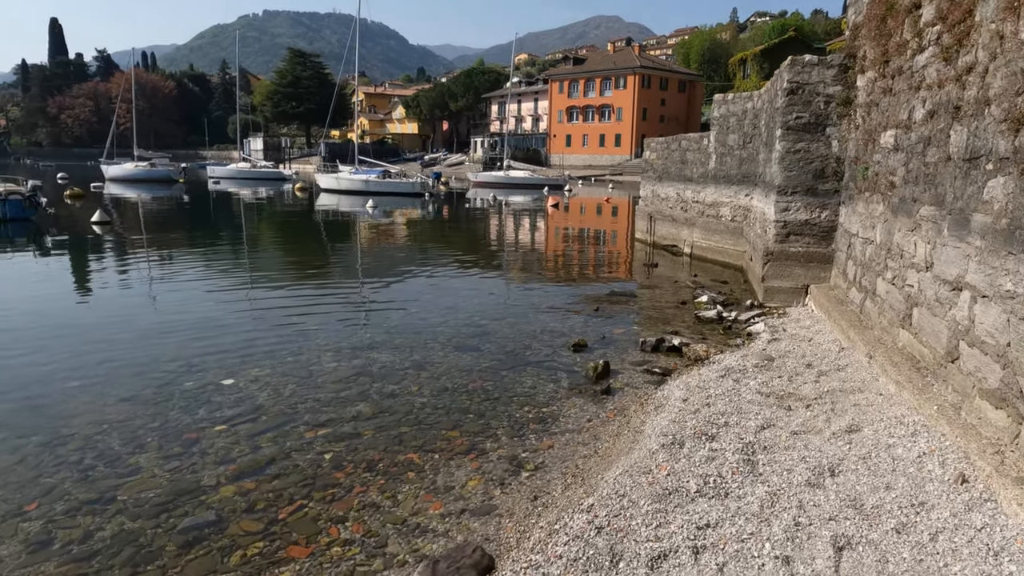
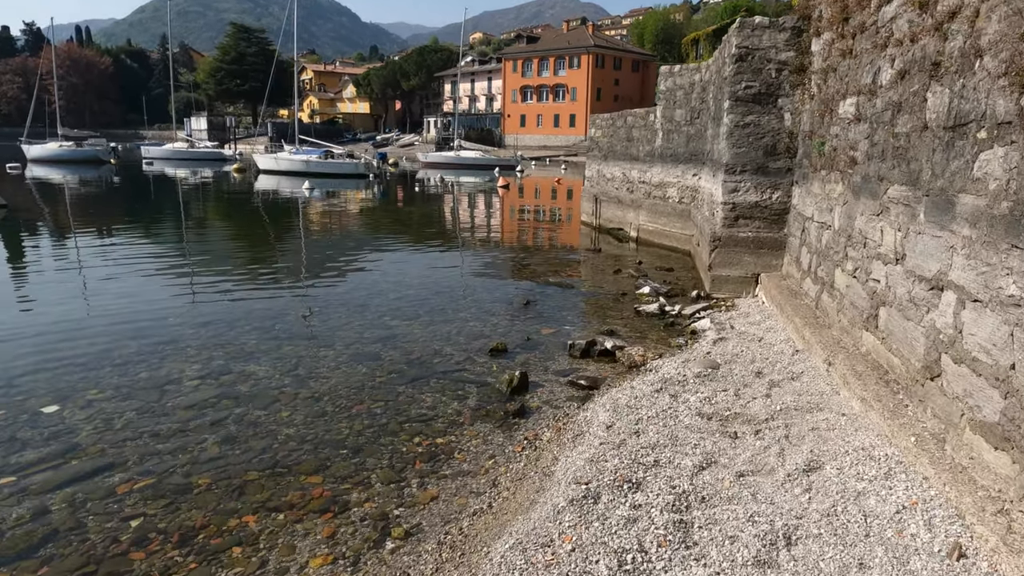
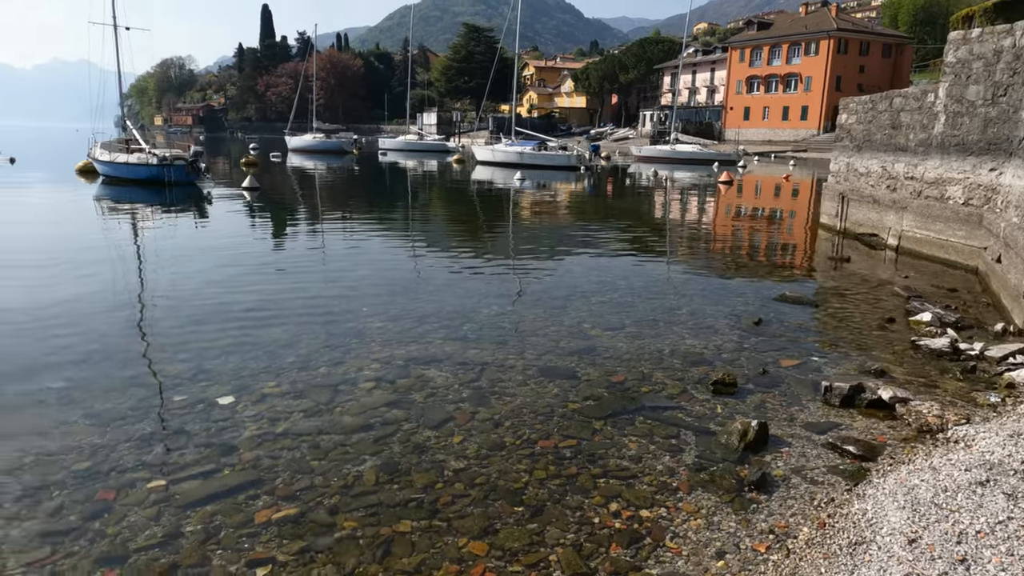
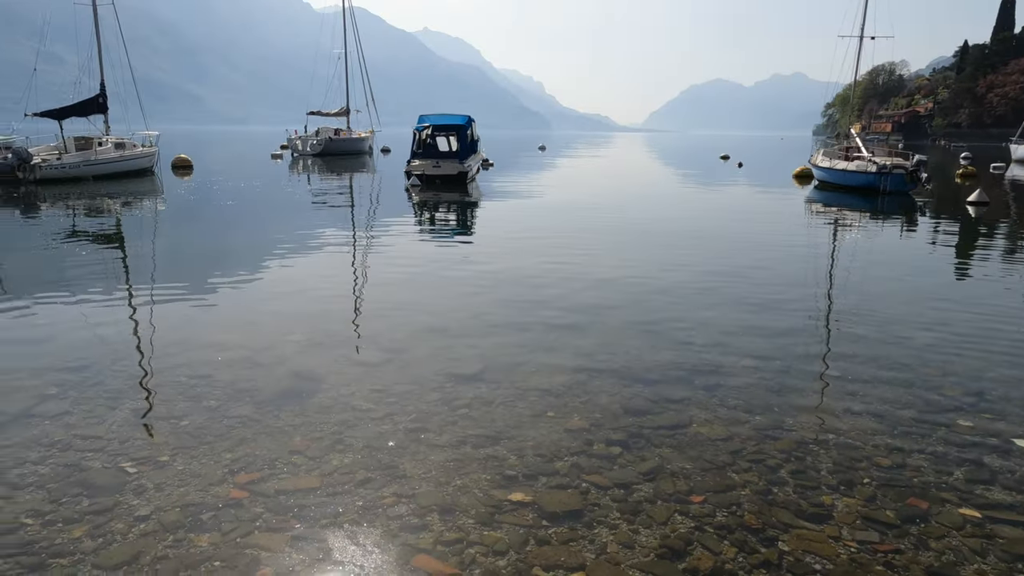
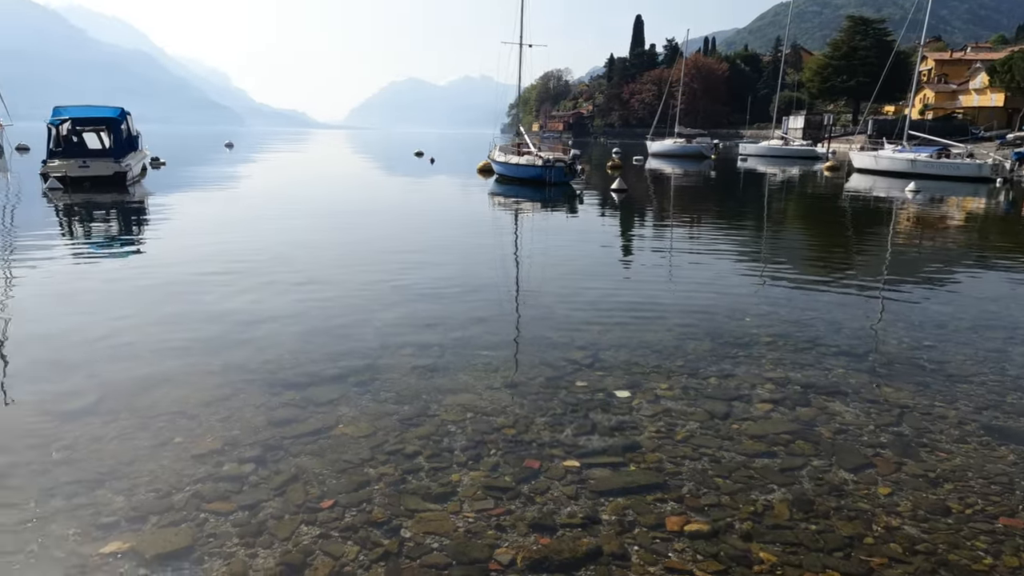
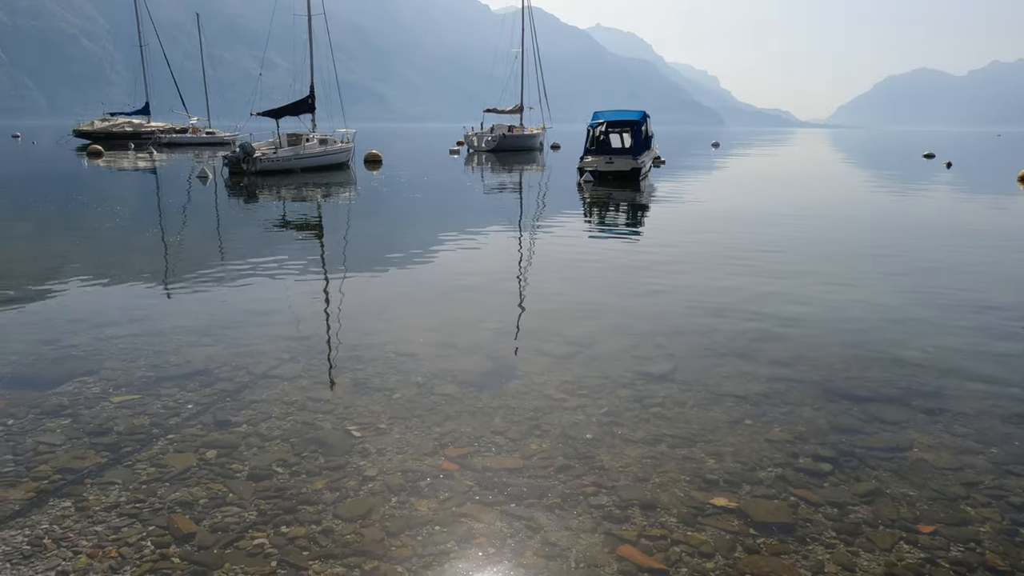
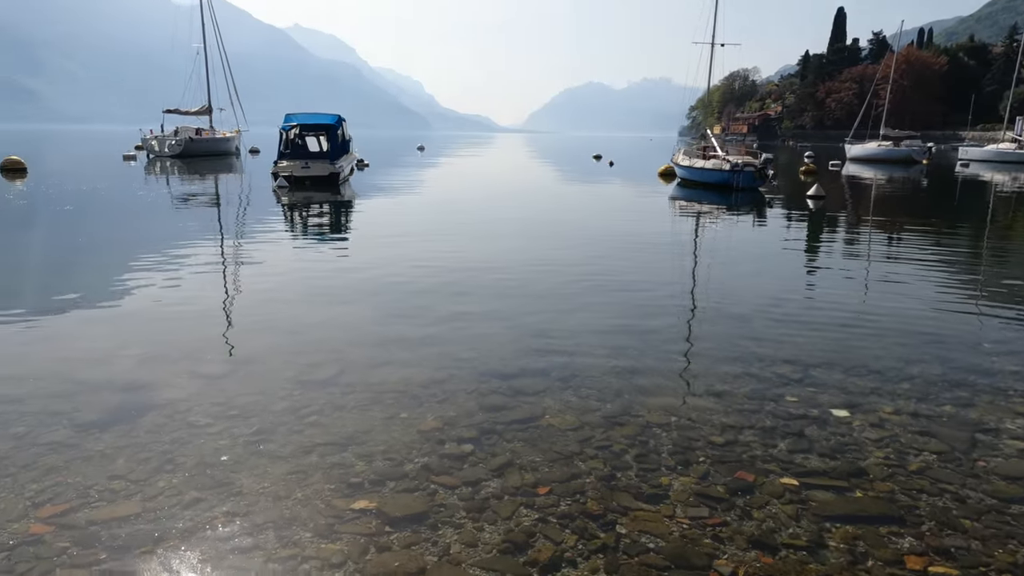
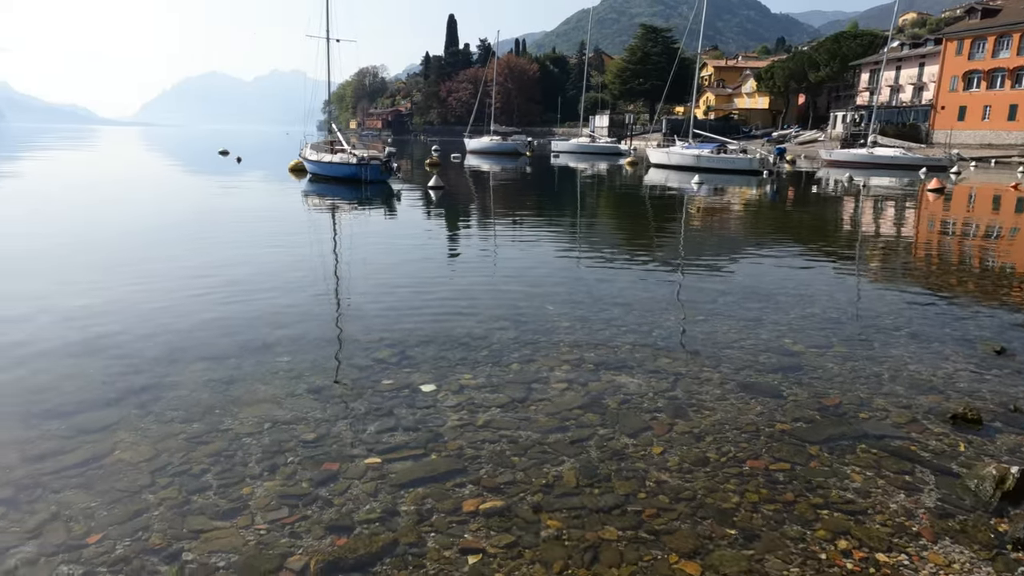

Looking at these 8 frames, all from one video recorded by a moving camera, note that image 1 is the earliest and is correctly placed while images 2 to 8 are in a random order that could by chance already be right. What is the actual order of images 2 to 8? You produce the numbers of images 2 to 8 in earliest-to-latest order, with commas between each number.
2, 3, 8, 5, 7, 4, 6
